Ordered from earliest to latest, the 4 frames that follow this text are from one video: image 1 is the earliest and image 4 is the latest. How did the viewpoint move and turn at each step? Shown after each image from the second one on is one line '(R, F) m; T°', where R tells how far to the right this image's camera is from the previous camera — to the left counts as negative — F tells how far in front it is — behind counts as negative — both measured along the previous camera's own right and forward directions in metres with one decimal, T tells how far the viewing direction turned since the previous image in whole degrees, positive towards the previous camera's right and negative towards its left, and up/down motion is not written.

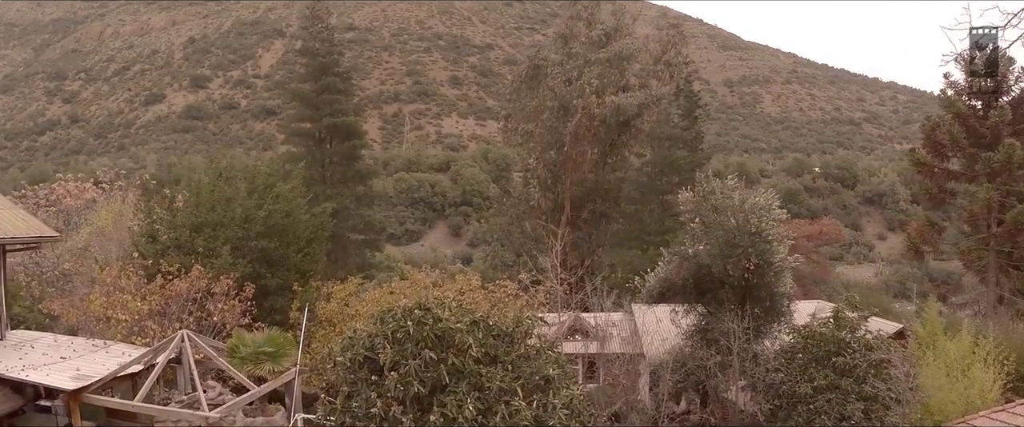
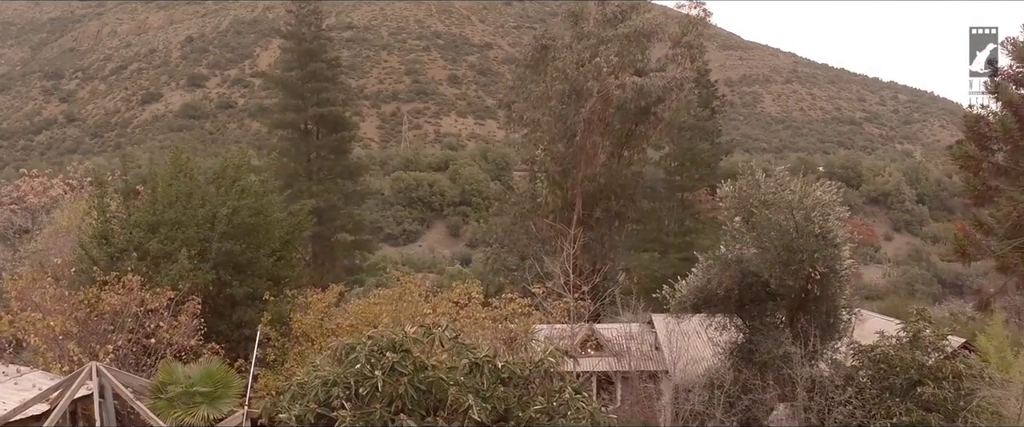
(-0.2, +2.4) m; 0°
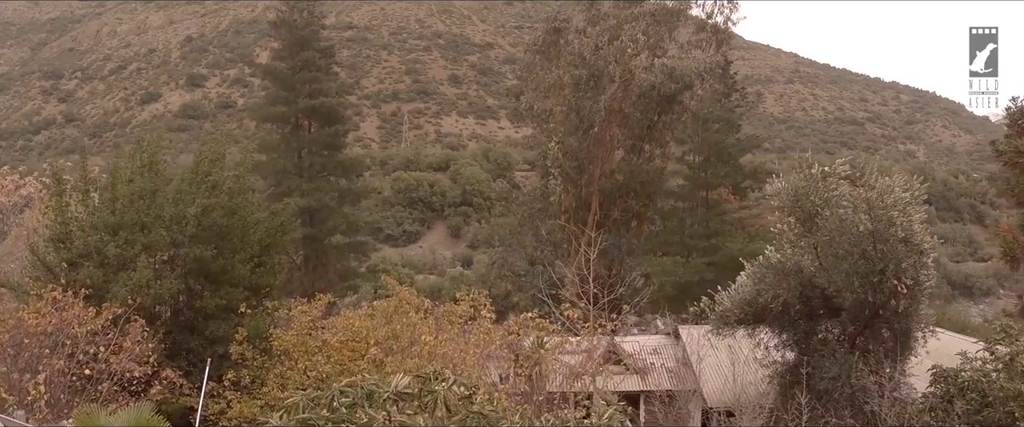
(-0.2, +2.0) m; 0°
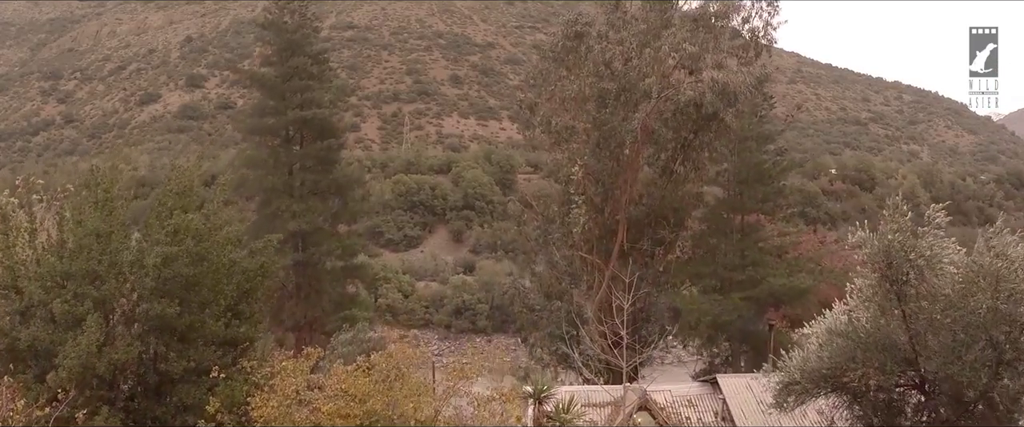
(-0.4, +2.1) m; 0°
